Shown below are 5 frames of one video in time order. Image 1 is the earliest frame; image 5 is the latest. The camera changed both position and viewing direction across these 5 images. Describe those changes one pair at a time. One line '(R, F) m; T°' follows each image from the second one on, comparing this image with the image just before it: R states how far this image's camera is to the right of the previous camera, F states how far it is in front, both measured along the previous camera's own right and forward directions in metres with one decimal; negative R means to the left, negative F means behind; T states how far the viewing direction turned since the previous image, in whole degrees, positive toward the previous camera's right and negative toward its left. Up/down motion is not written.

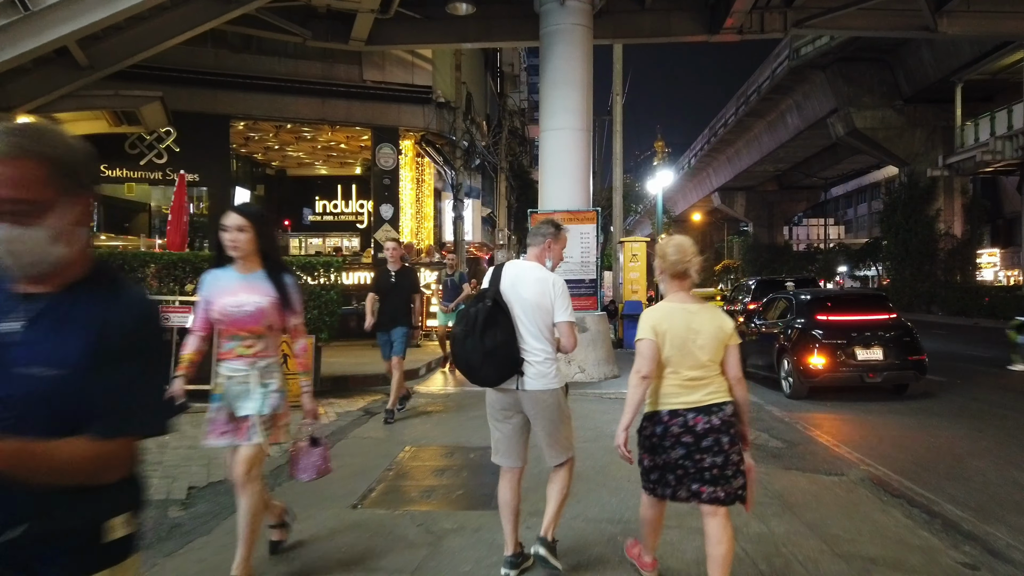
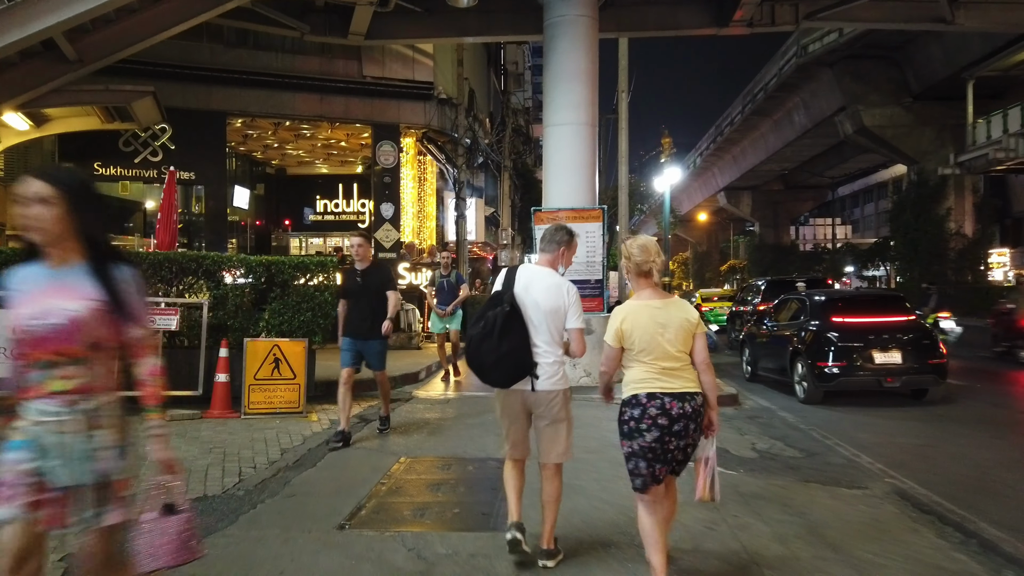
(0.0, +0.4) m; 0°
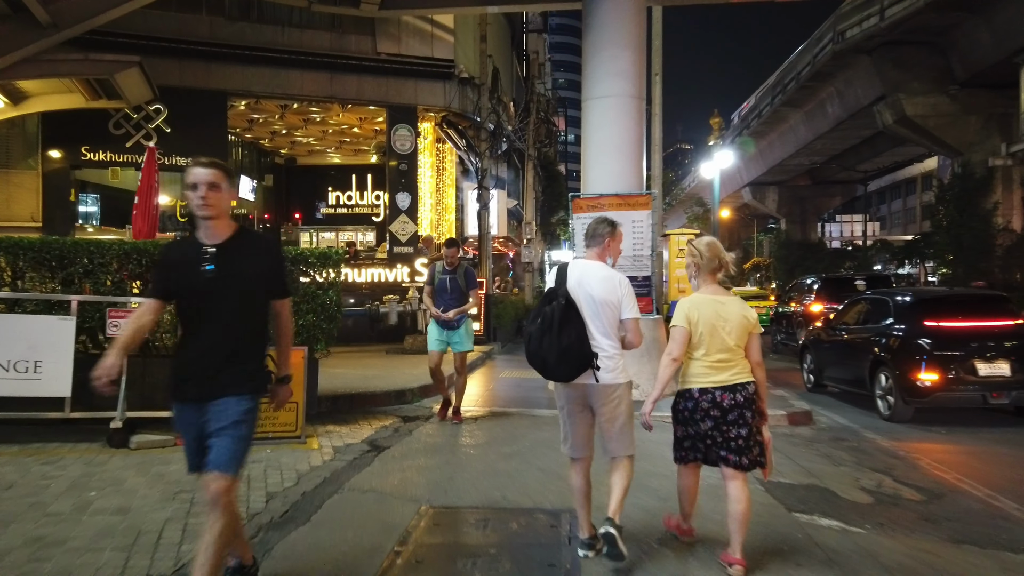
(-0.3, +1.6) m; -1°
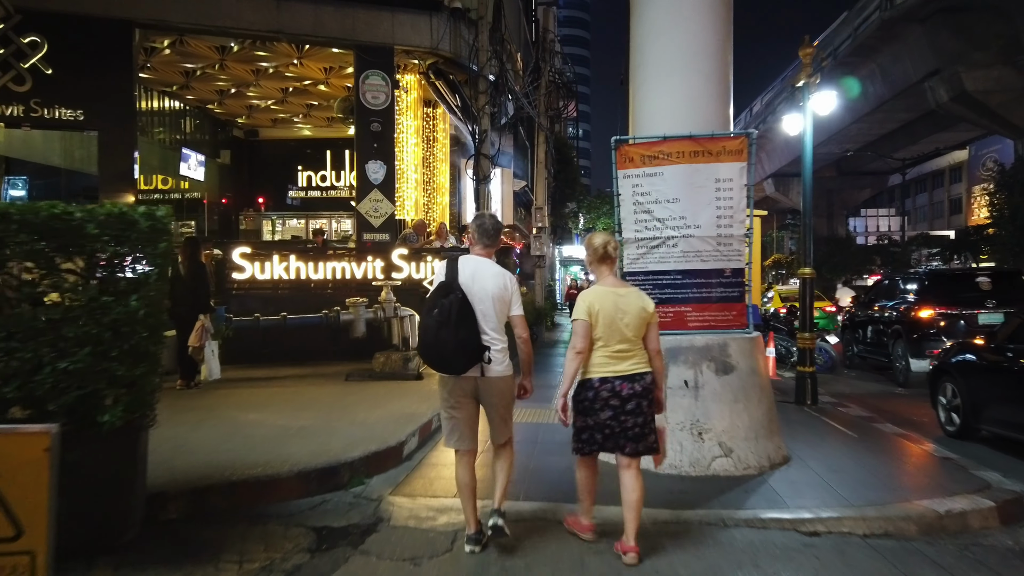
(0.0, +3.9) m; -1°
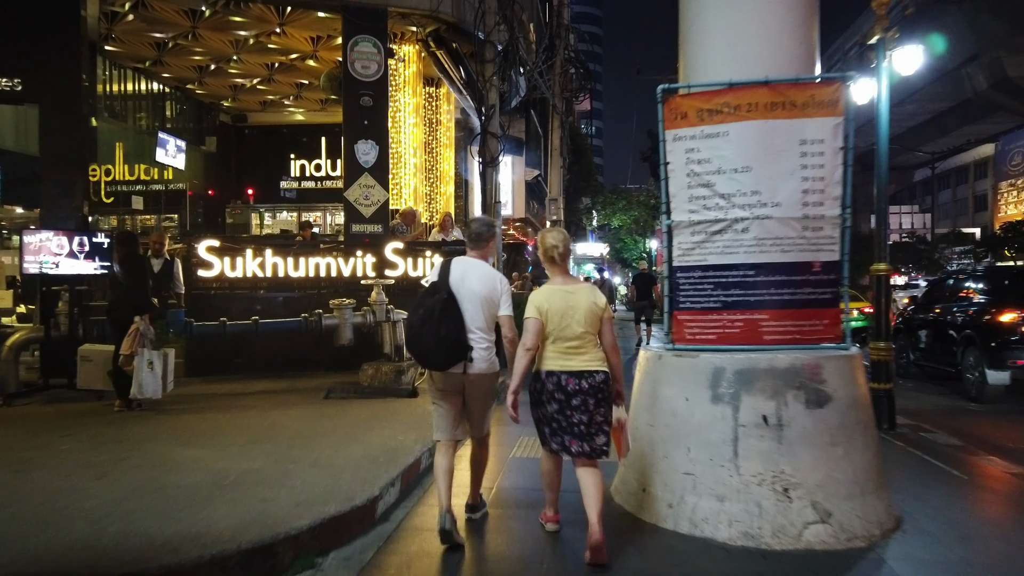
(0.0, +1.6) m; -1°
